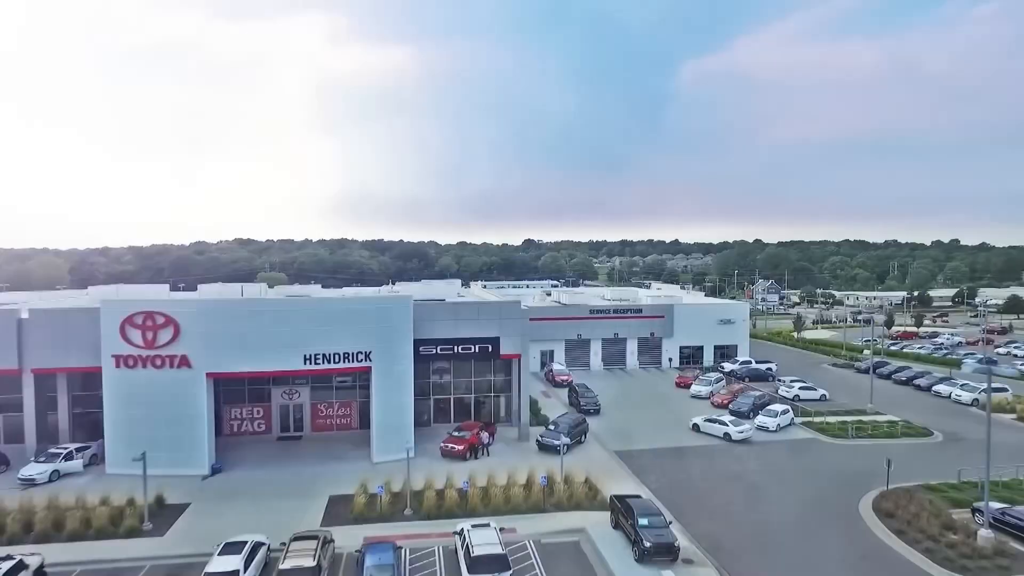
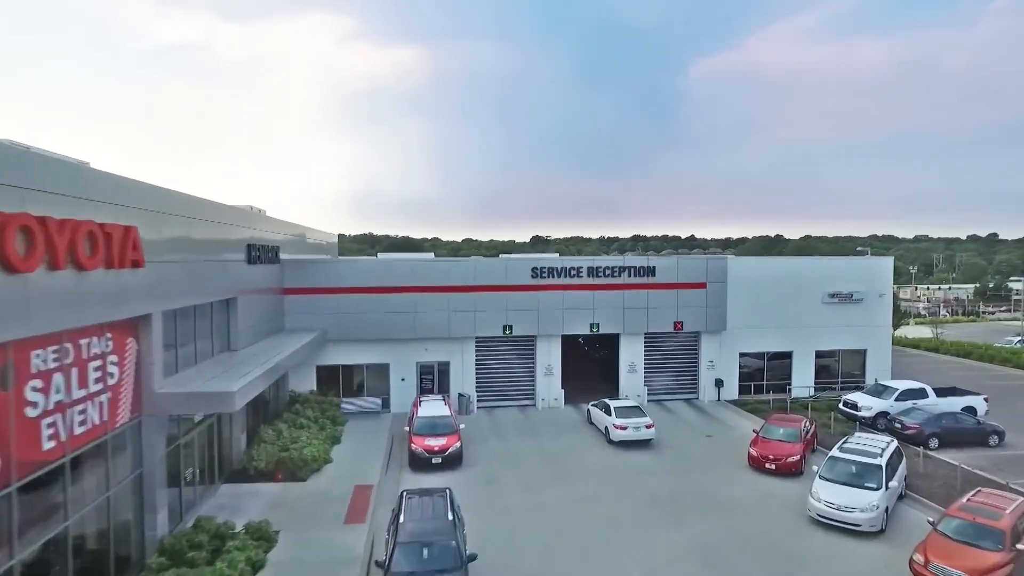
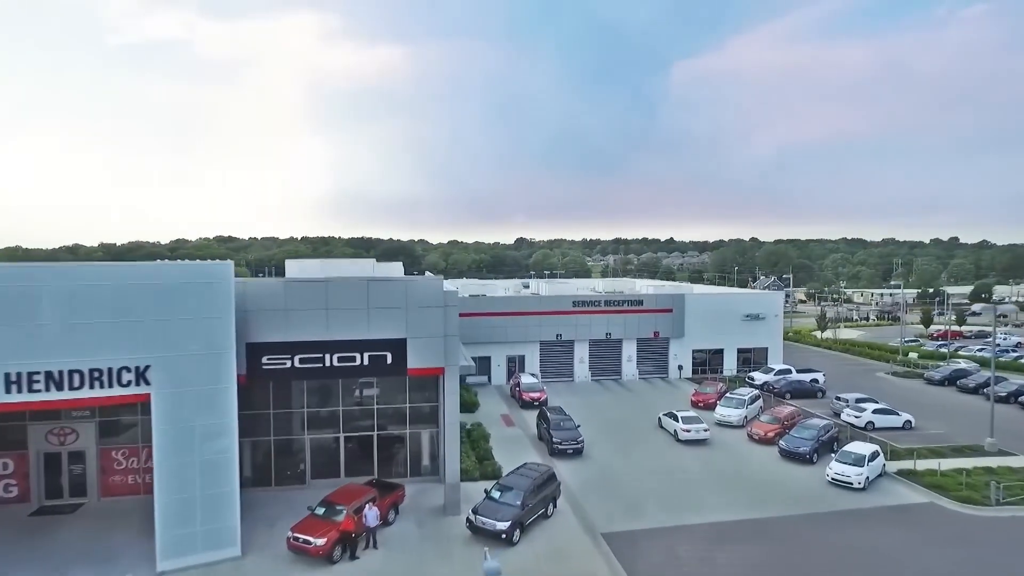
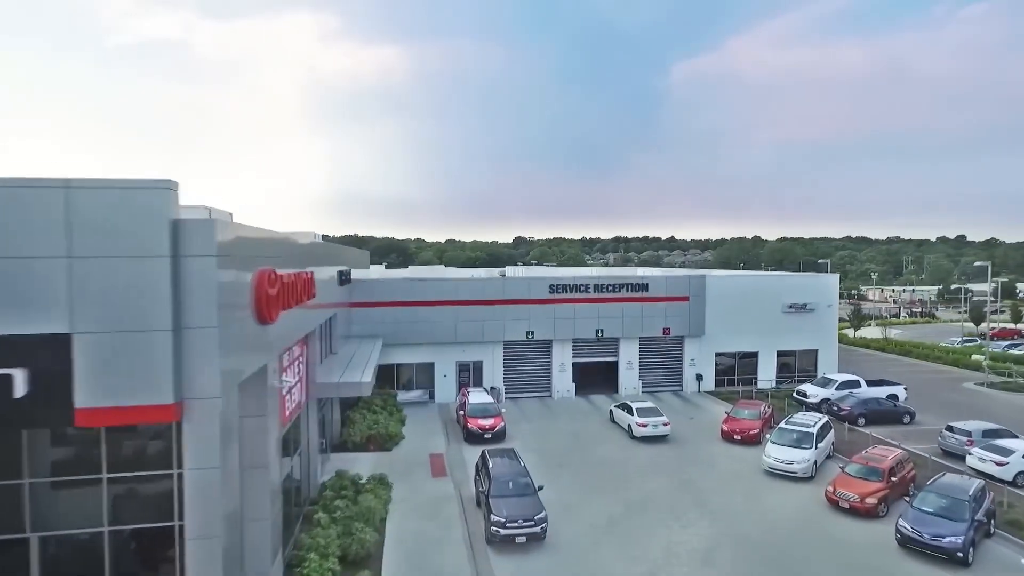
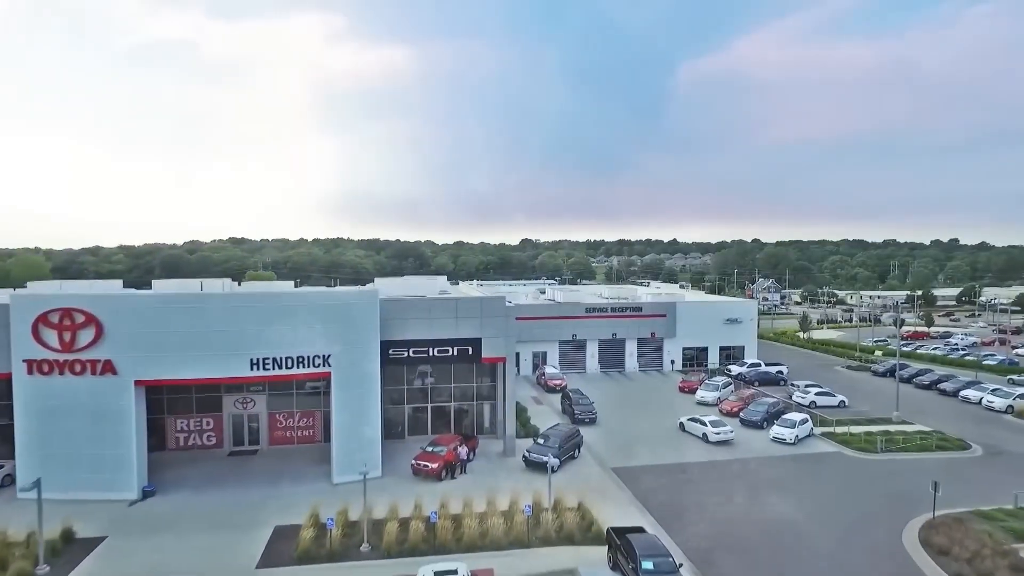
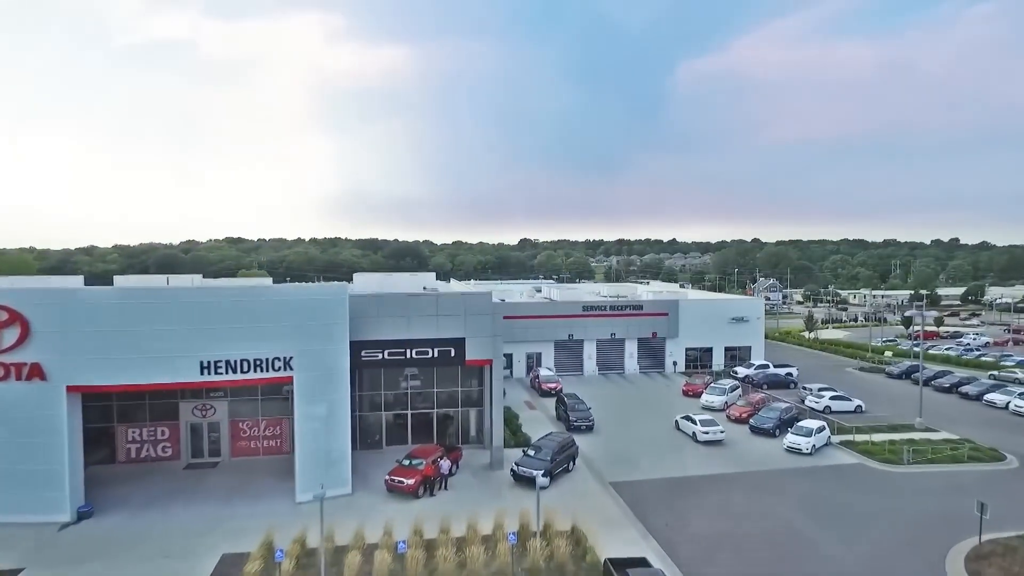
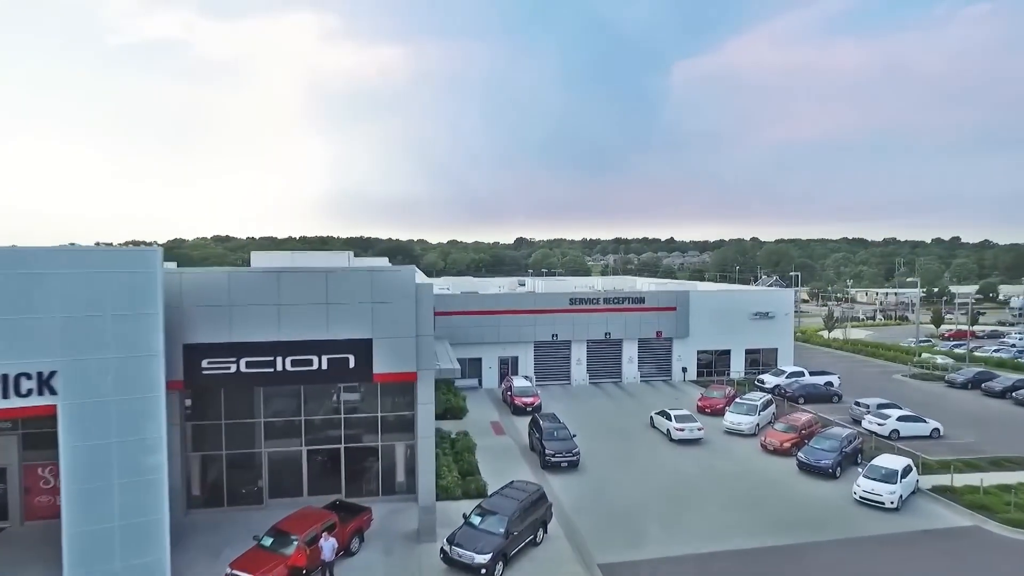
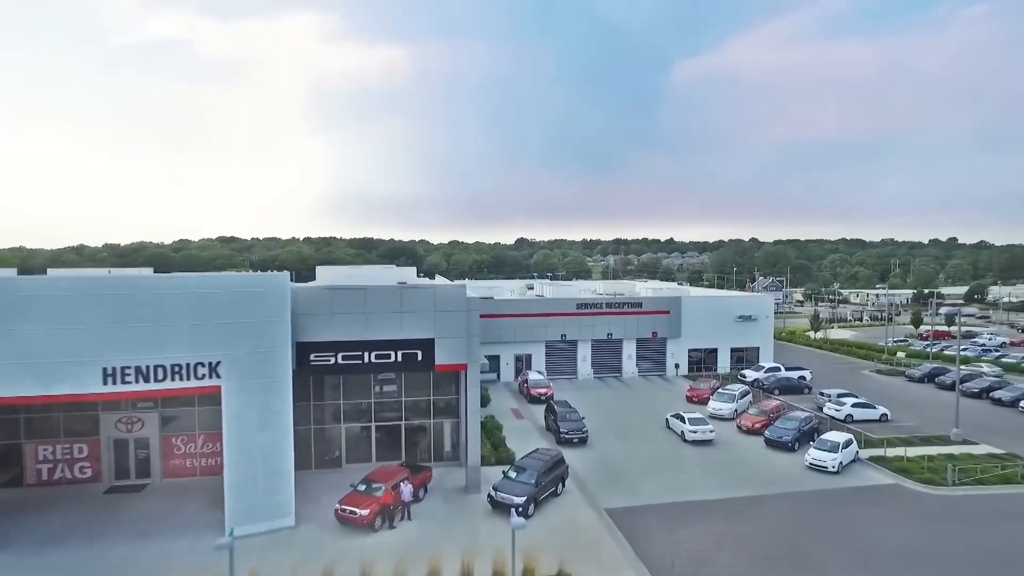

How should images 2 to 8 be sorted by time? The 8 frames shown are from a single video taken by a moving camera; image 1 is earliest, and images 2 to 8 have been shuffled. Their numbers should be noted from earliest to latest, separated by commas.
5, 6, 8, 3, 7, 4, 2
